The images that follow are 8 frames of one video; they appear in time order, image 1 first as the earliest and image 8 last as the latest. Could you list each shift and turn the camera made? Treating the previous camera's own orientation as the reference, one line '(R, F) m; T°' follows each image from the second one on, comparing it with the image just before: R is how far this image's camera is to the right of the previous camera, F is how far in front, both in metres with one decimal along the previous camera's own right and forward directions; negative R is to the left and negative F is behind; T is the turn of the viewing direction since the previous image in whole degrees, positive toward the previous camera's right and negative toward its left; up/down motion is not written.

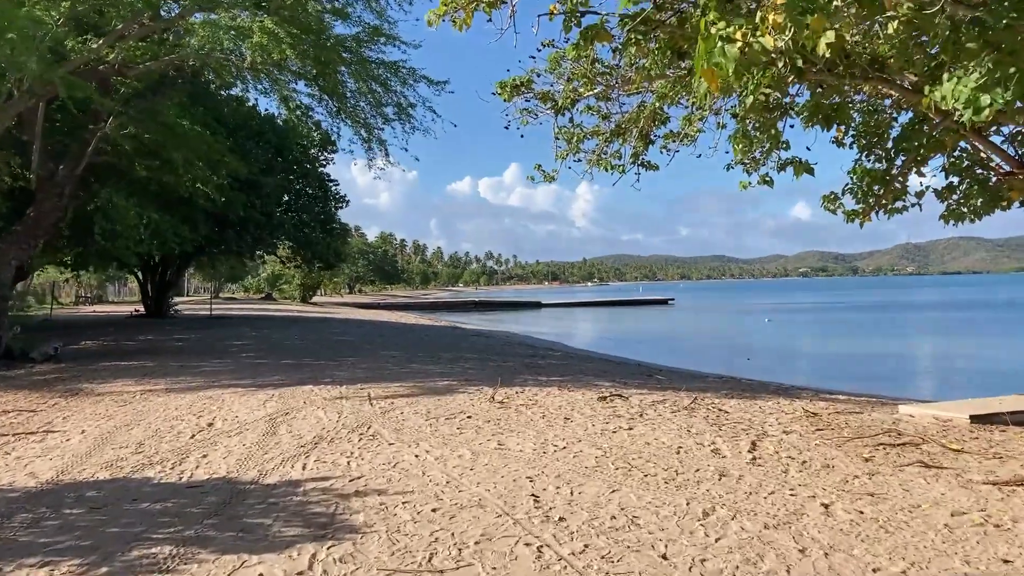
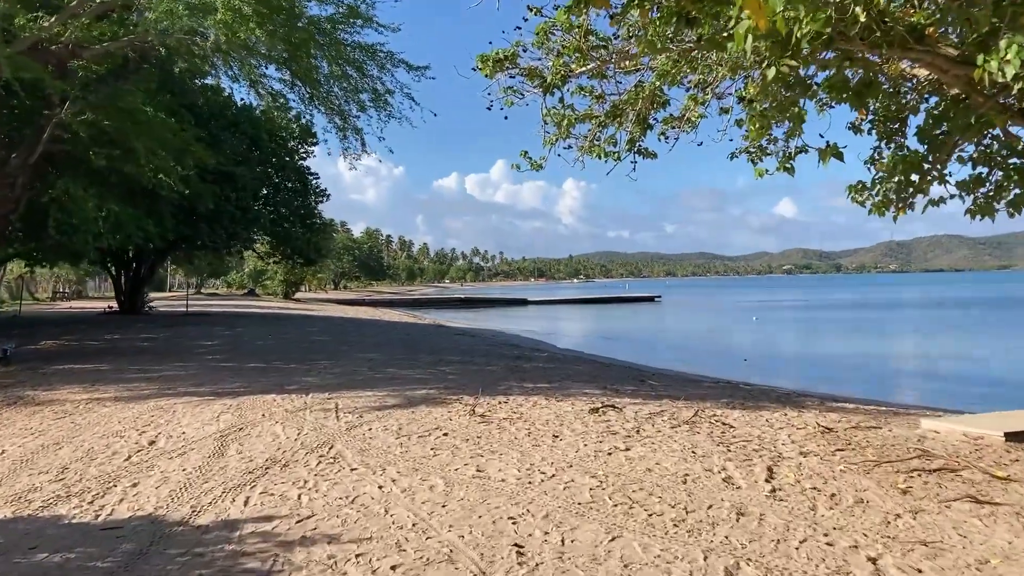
(0.0, +0.9) m; +1°
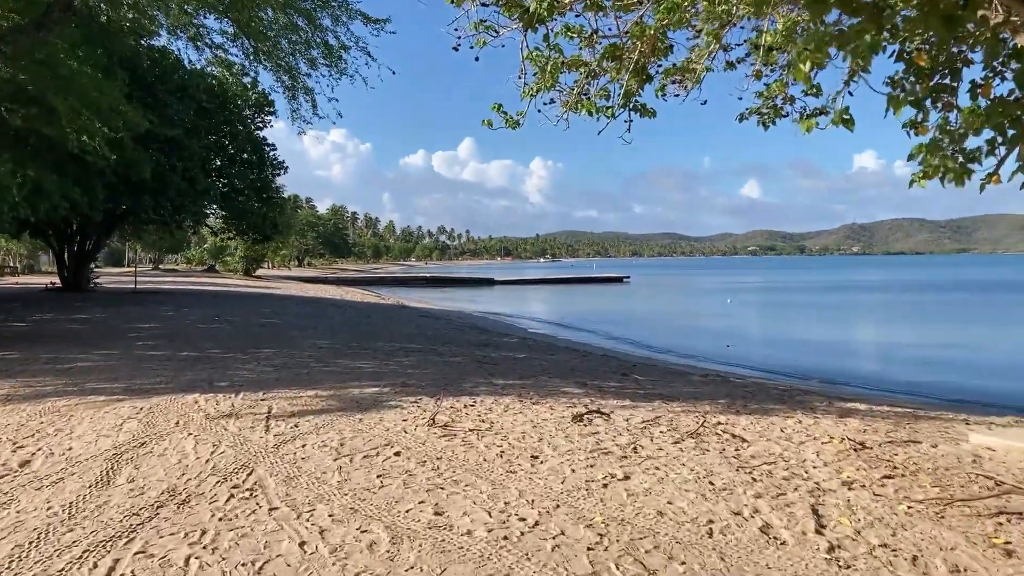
(0.0, +1.4) m; +2°
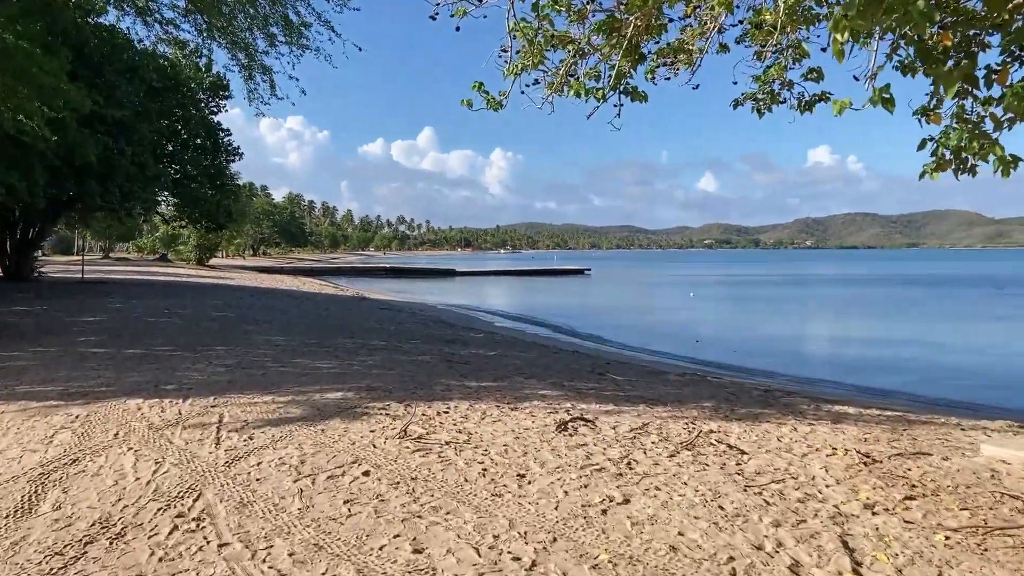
(-0.1, +0.6) m; +3°
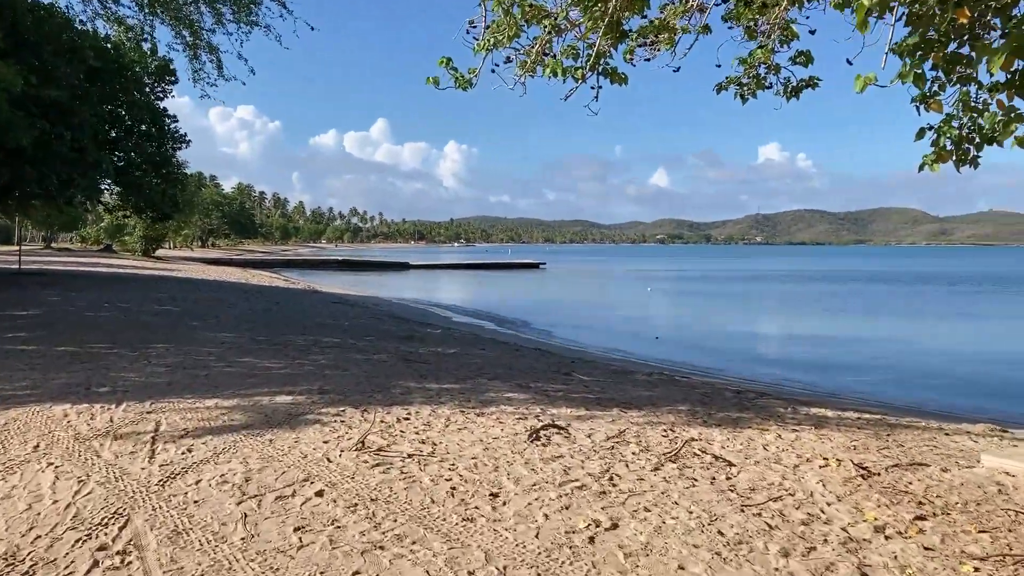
(-0.1, +0.6) m; +3°
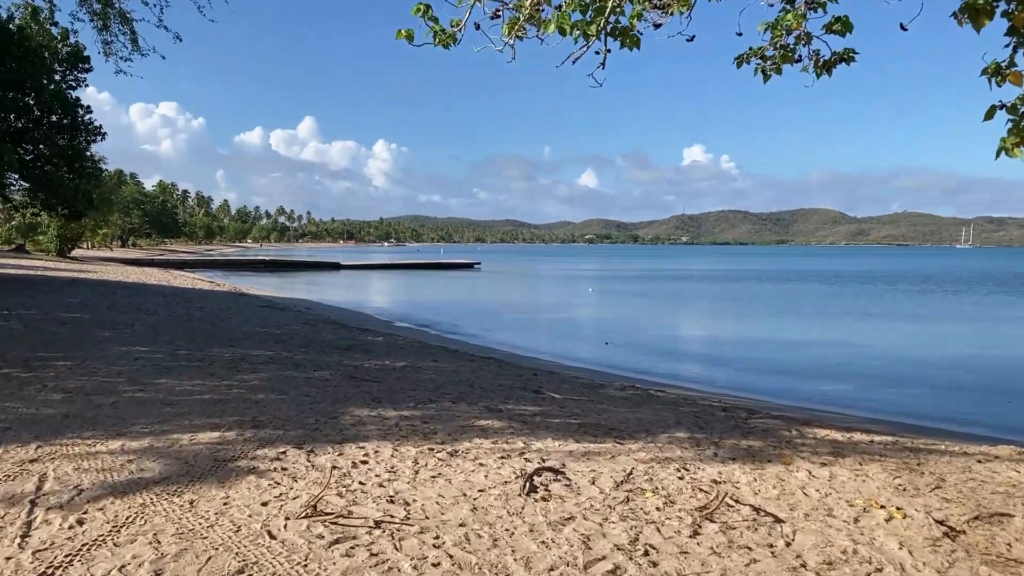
(-0.3, +1.3) m; +4°
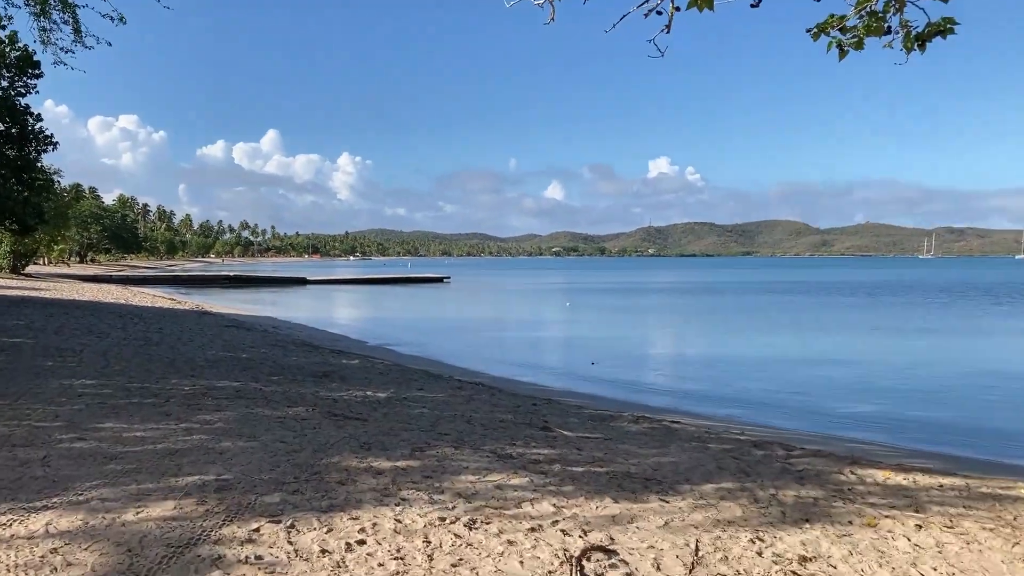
(-0.3, +1.2) m; +2°
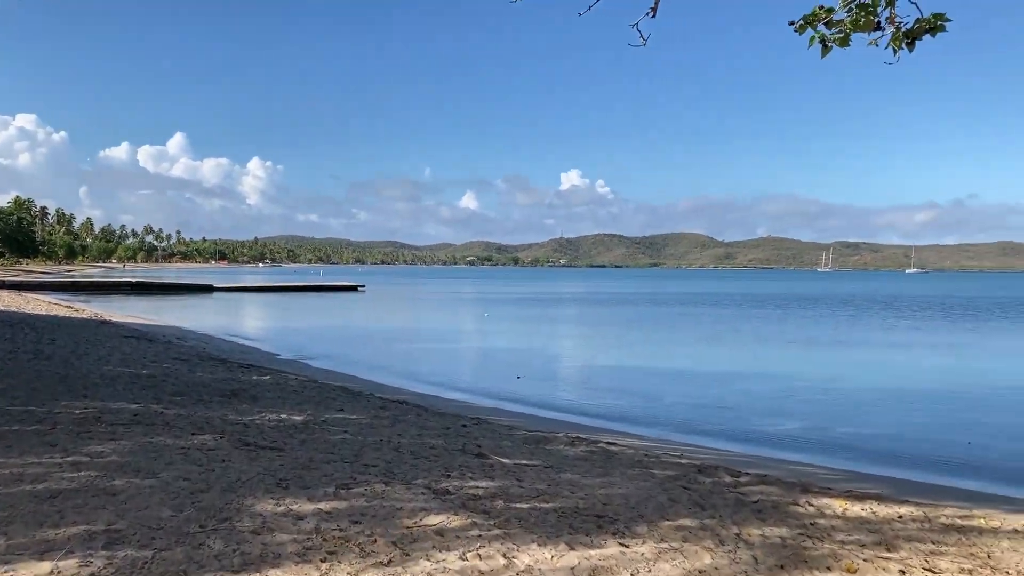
(-0.2, +0.6) m; +5°
